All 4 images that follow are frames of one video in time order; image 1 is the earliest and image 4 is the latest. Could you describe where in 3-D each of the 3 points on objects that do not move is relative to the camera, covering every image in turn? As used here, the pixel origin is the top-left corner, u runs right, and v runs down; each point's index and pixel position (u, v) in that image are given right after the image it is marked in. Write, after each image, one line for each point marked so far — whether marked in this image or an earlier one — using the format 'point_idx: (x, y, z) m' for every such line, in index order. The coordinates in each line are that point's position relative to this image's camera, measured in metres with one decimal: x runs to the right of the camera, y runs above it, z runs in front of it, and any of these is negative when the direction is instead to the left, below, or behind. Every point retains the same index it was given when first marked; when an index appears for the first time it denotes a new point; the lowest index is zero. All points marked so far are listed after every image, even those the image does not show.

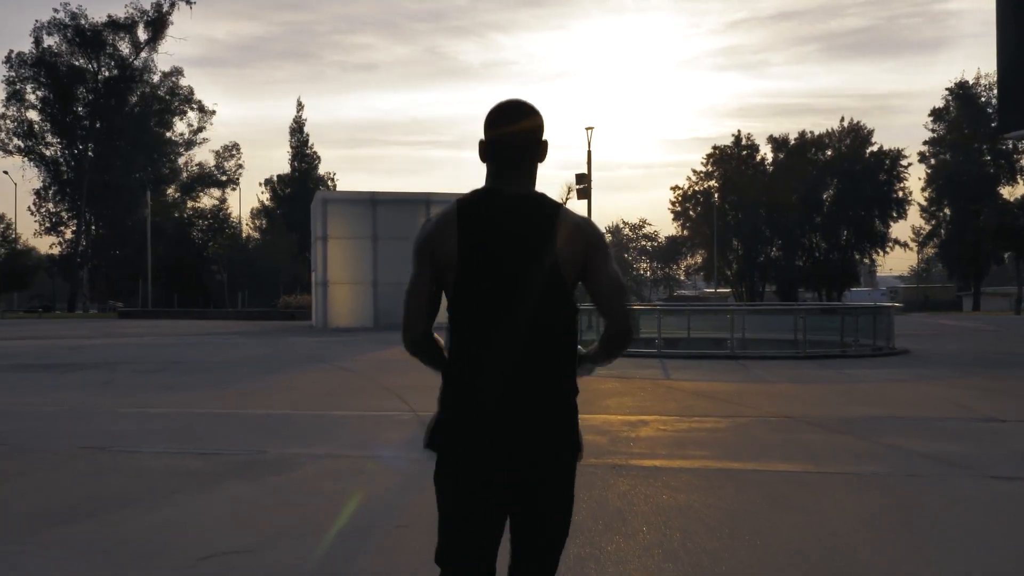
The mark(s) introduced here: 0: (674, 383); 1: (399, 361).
0: (+2.0, -1.2, +11.9) m
1: (-1.9, -1.2, +15.4) m
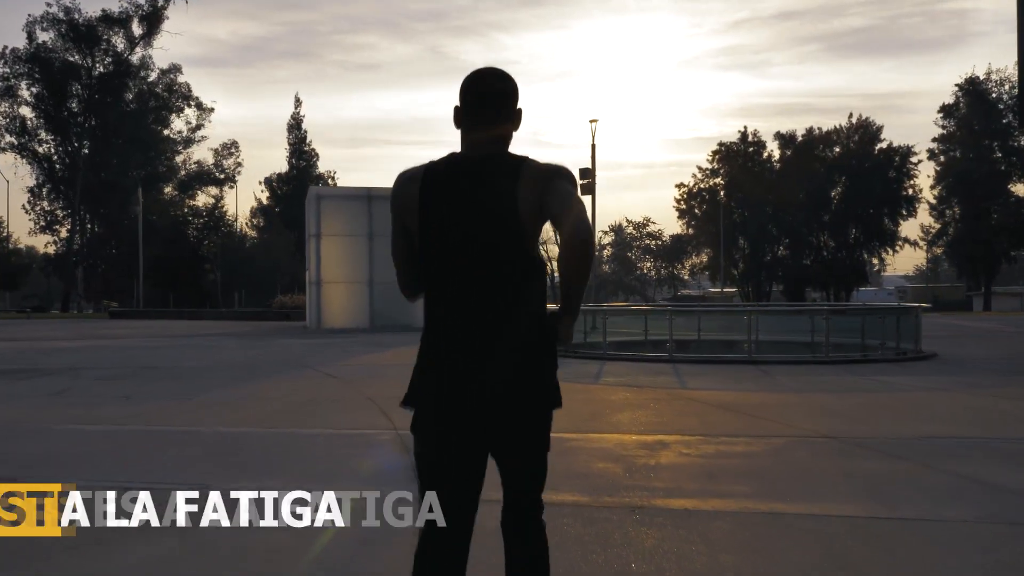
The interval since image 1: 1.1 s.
0: (+2.0, -1.2, +10.7) m
1: (-1.9, -1.2, +14.2) m
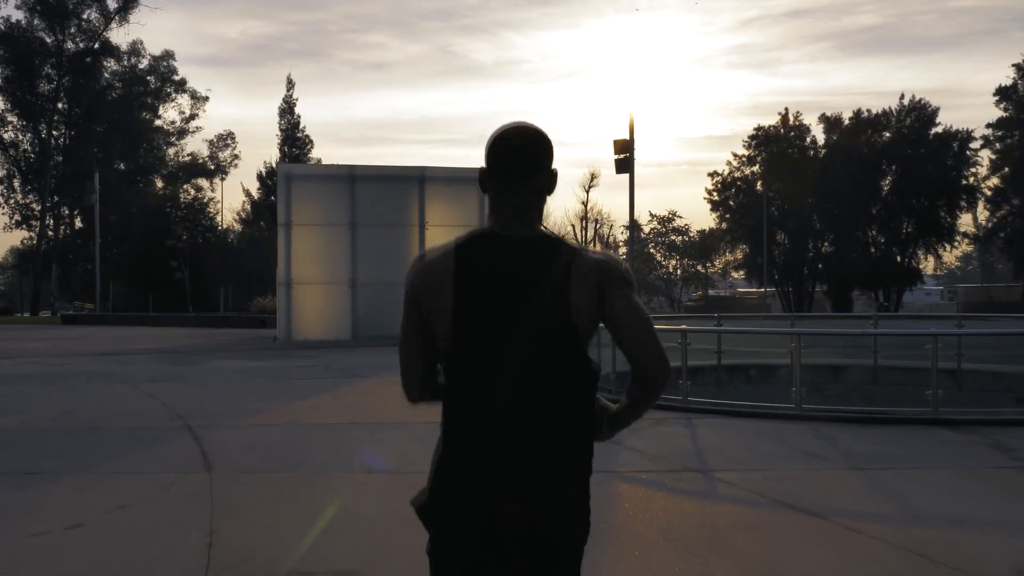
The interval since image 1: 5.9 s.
0: (+2.2, -1.3, +4.7) m
1: (-1.6, -1.3, +8.3) m
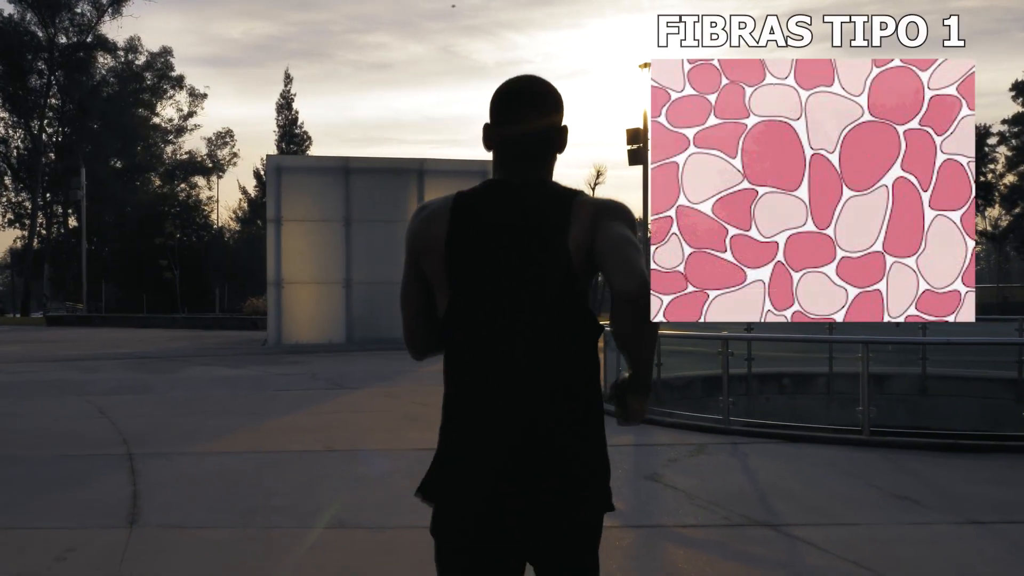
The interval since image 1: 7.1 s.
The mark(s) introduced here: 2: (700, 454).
0: (+2.3, -1.3, +3.2) m
1: (-1.6, -1.3, +6.8) m
2: (+1.4, -1.2, +7.2) m
